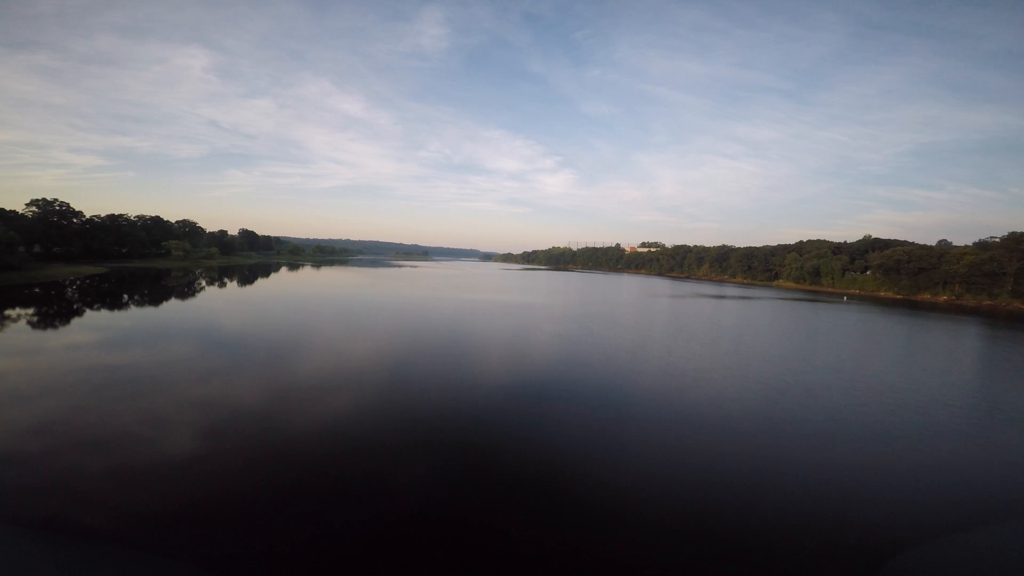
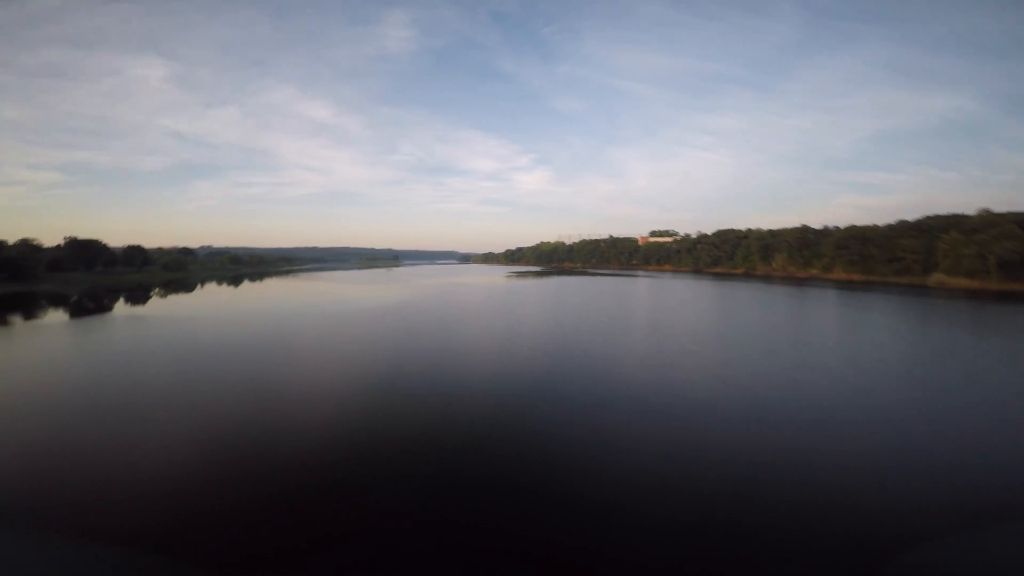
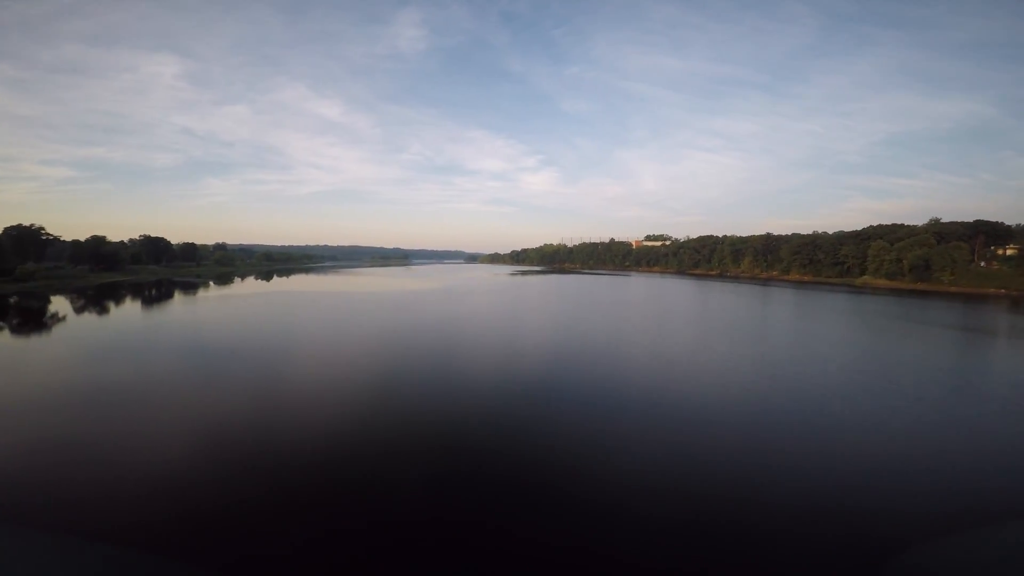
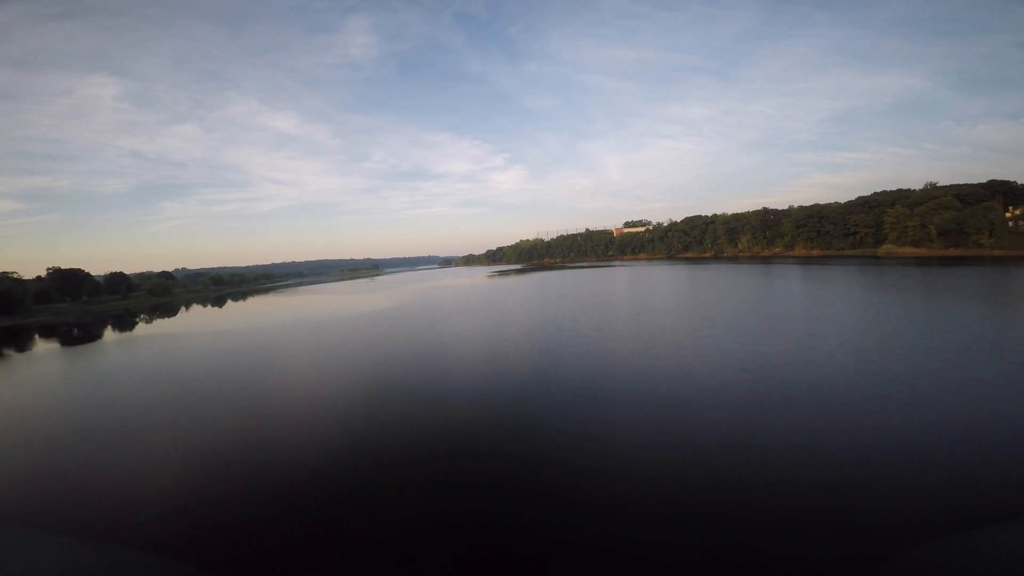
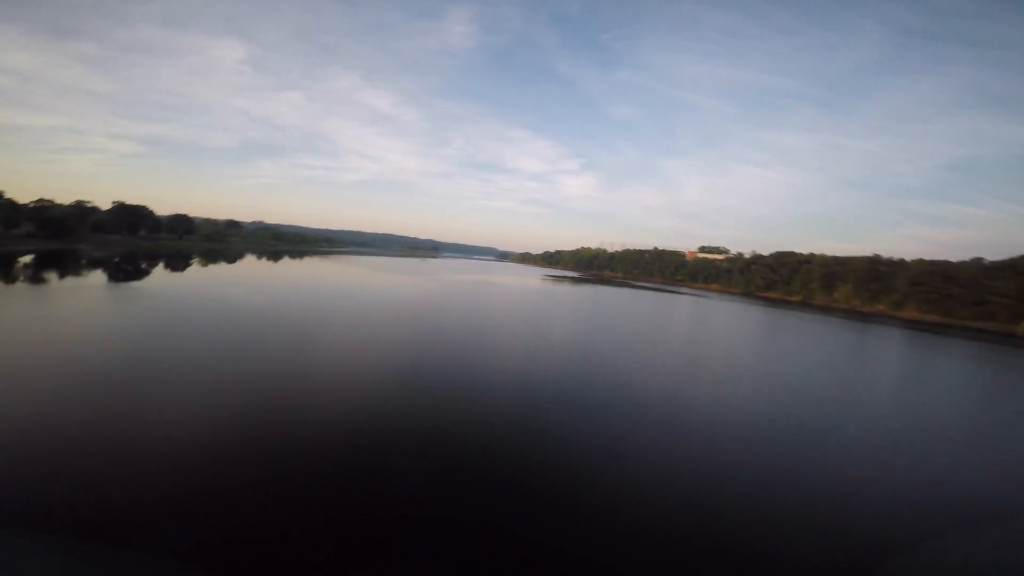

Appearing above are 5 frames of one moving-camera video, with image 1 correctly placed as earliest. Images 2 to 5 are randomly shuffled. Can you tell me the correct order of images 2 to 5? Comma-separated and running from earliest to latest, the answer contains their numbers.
3, 4, 2, 5
